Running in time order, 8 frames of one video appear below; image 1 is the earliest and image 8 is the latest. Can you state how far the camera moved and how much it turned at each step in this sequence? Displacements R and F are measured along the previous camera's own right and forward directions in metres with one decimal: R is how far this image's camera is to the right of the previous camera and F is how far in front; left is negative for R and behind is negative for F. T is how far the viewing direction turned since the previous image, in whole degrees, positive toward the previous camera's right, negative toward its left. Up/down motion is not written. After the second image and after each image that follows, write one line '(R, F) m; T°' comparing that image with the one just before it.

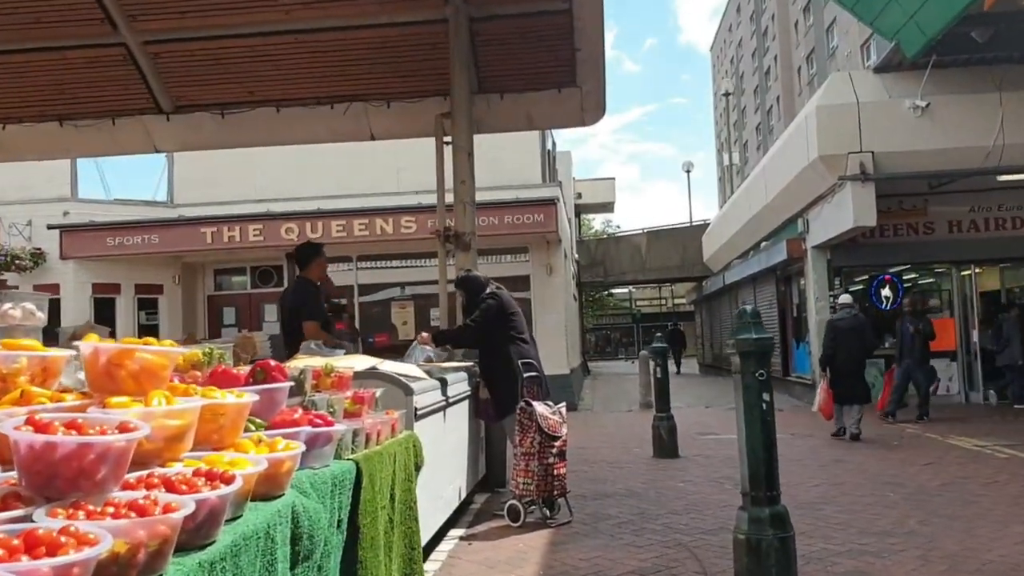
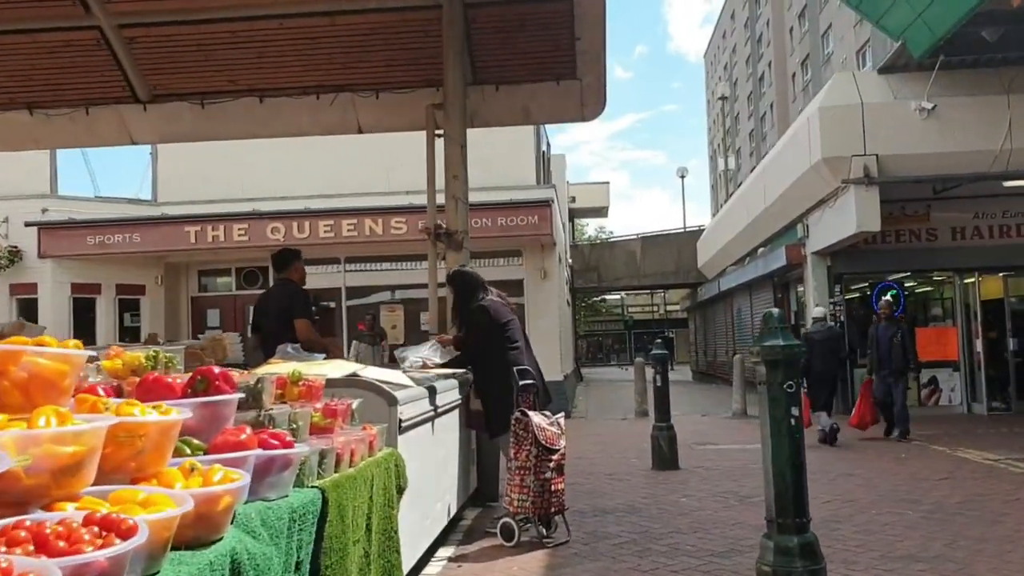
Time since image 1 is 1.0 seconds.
(0.0, +0.4) m; +1°
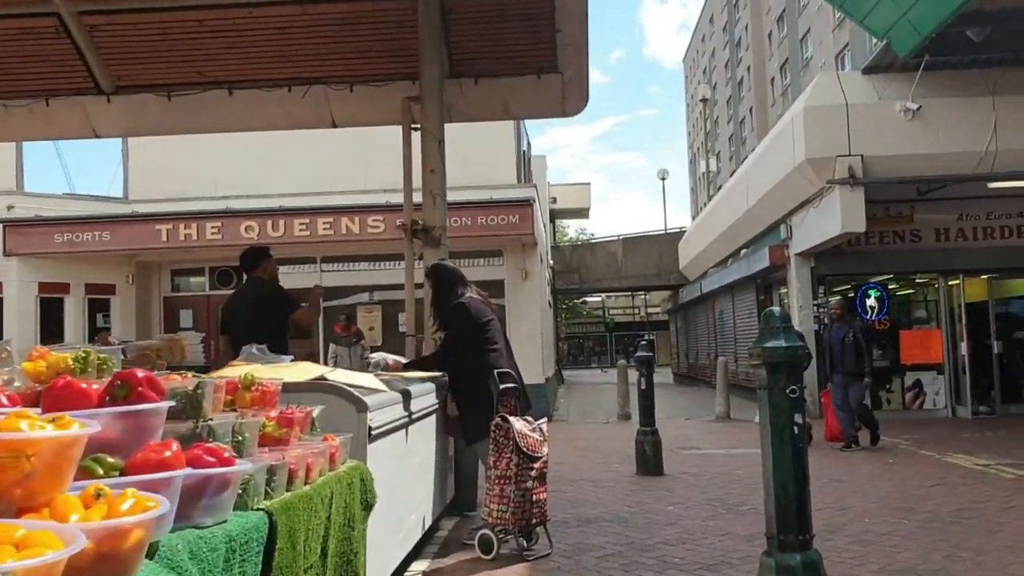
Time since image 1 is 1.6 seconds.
(0.0, +0.3) m; +1°
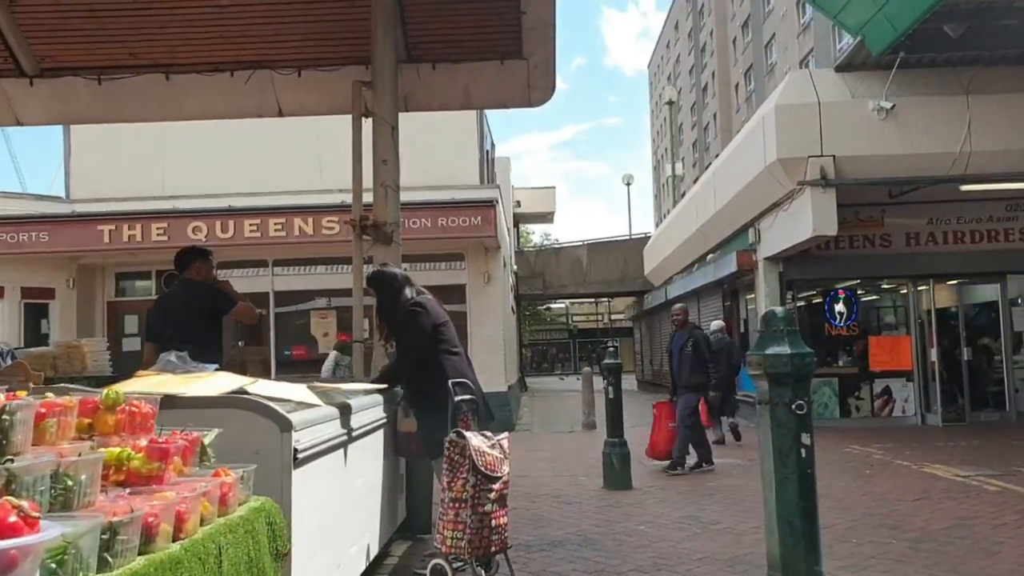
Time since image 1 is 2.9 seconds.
(0.0, +0.5) m; +2°
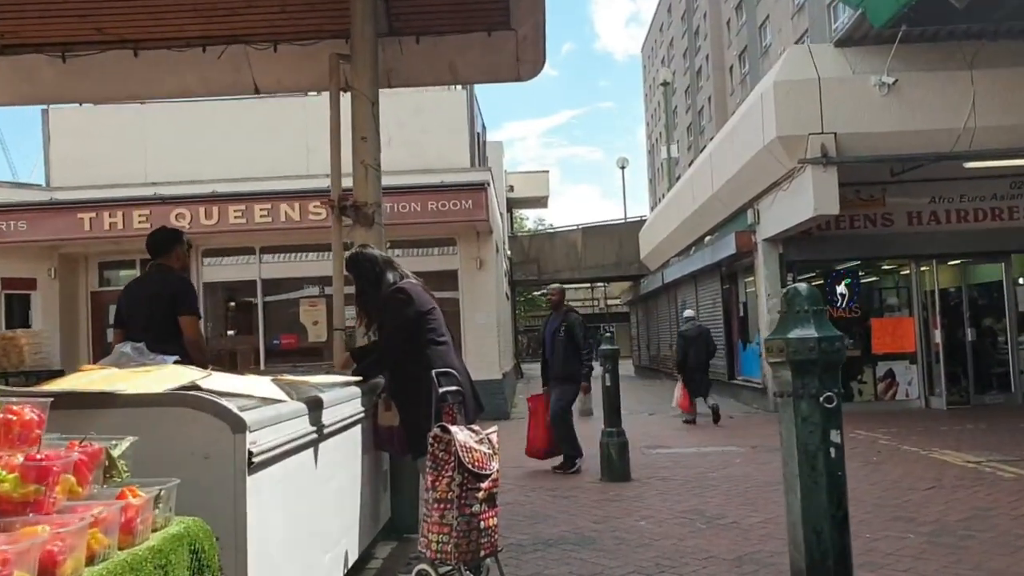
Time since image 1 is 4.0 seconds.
(0.0, +0.4) m; 0°
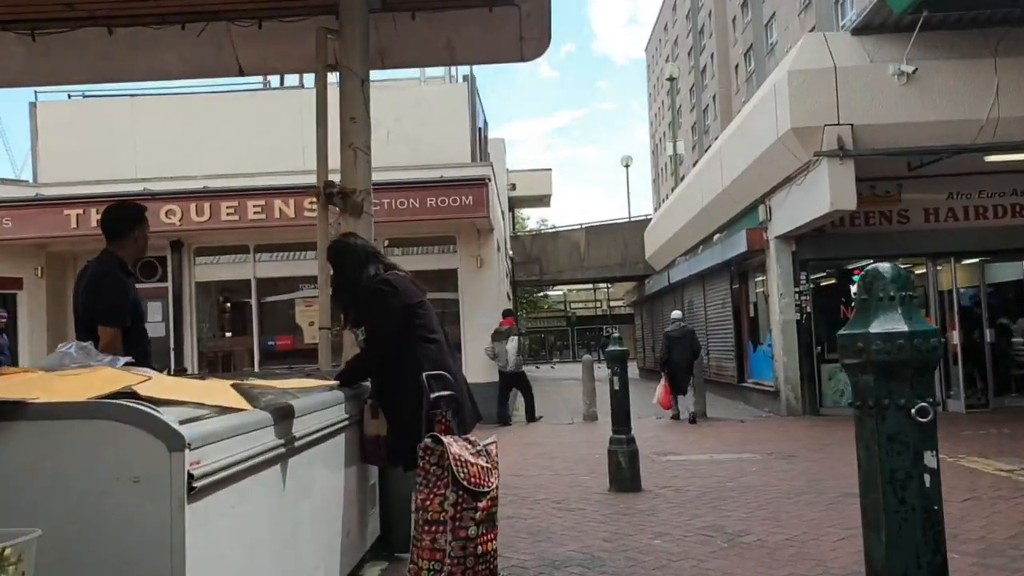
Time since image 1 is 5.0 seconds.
(0.0, +0.5) m; 0°
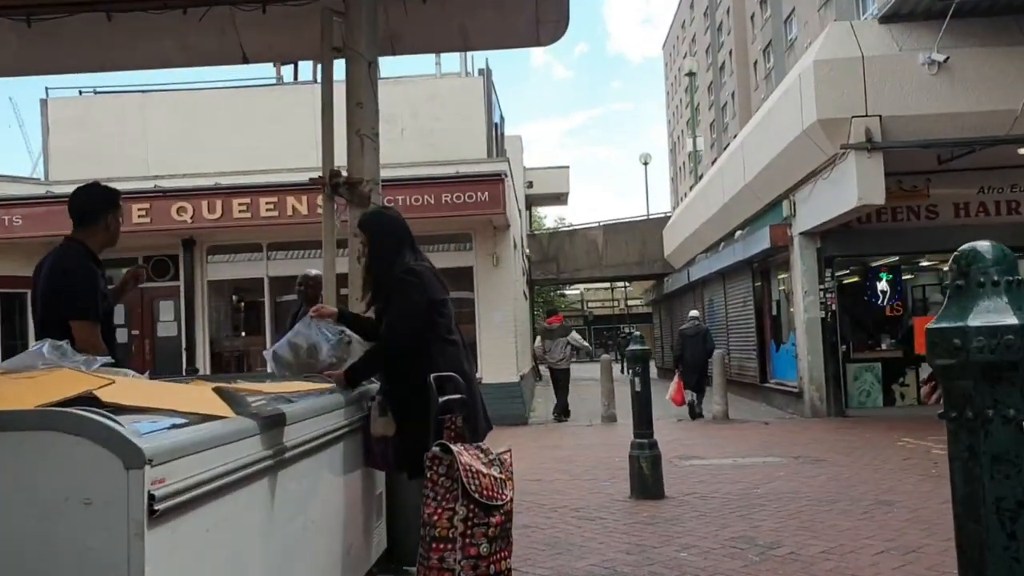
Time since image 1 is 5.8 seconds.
(0.0, +0.3) m; -1°
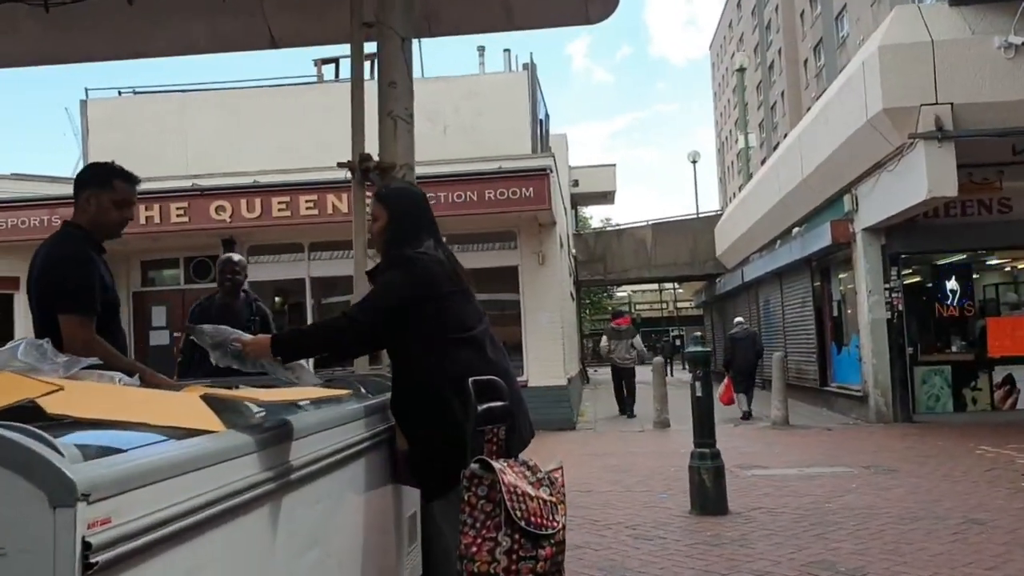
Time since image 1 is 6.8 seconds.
(0.0, +0.5) m; -3°
